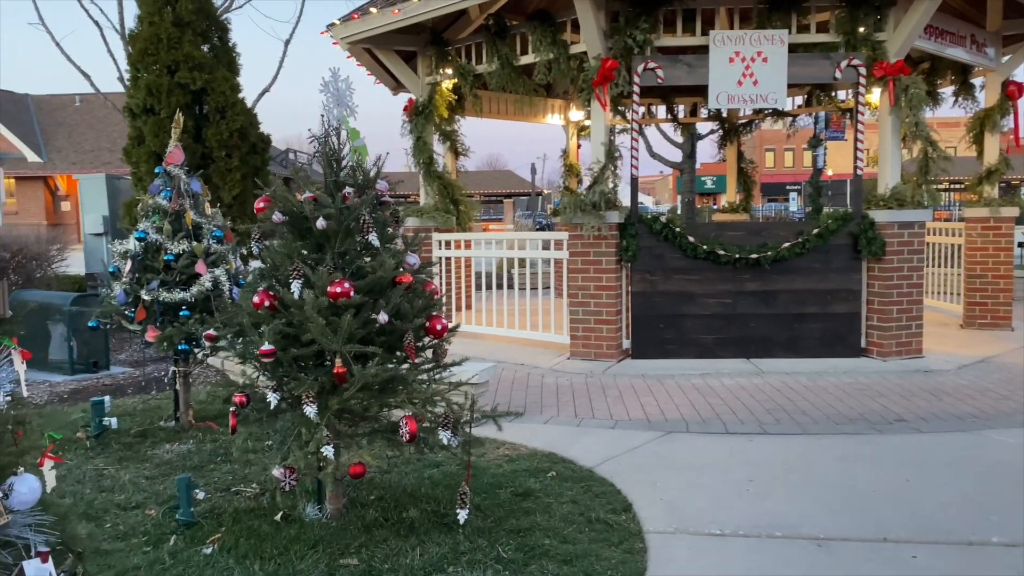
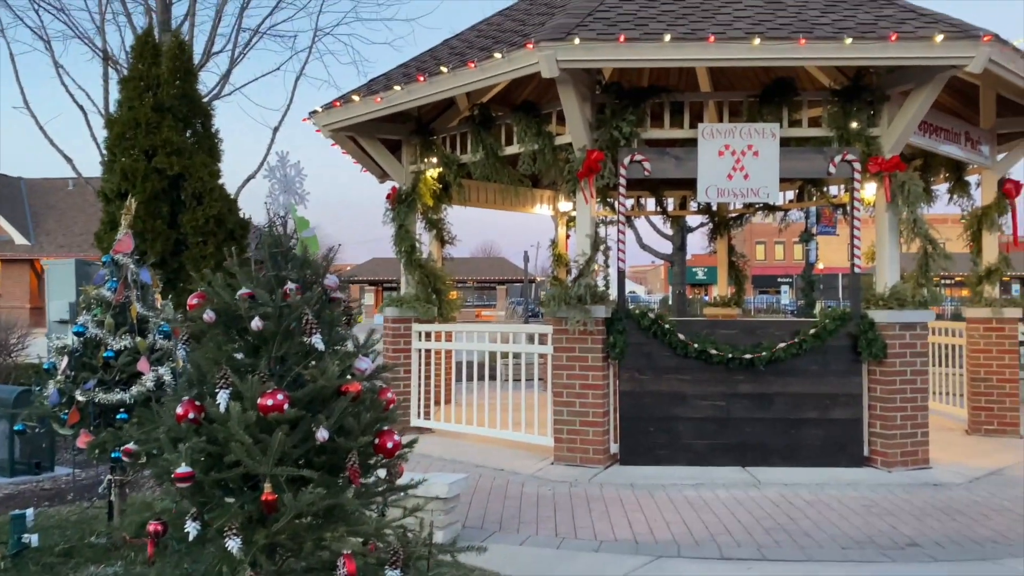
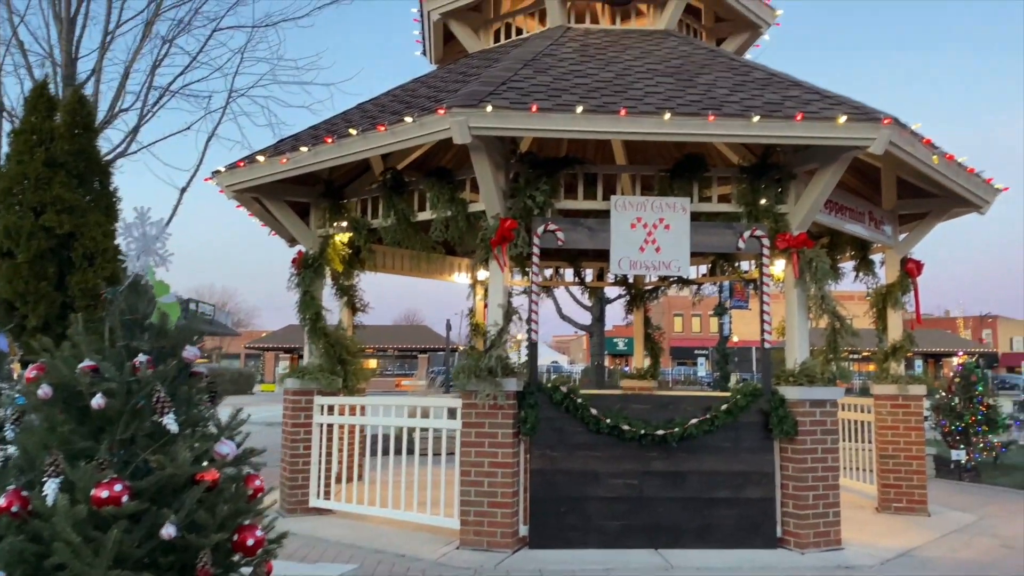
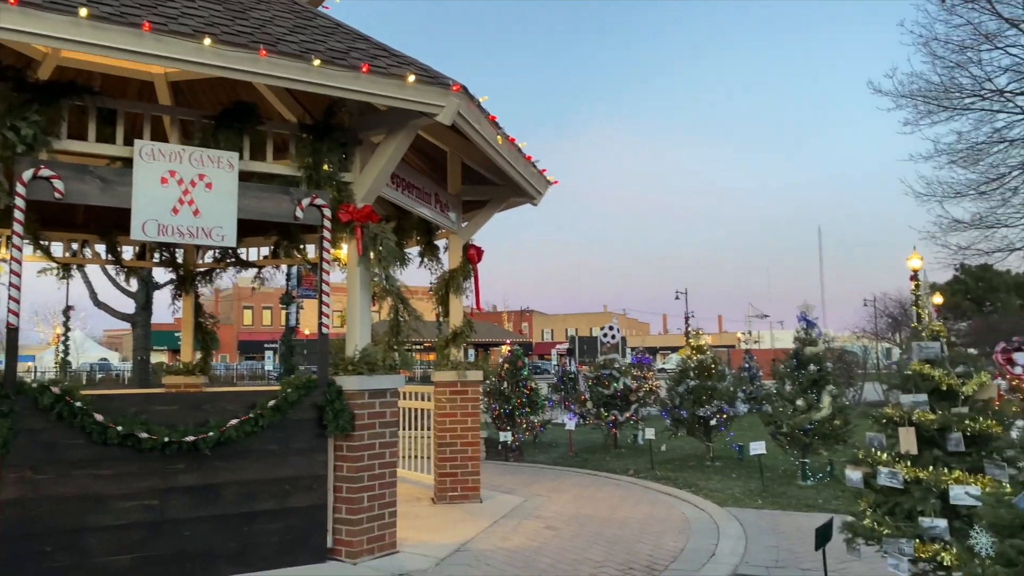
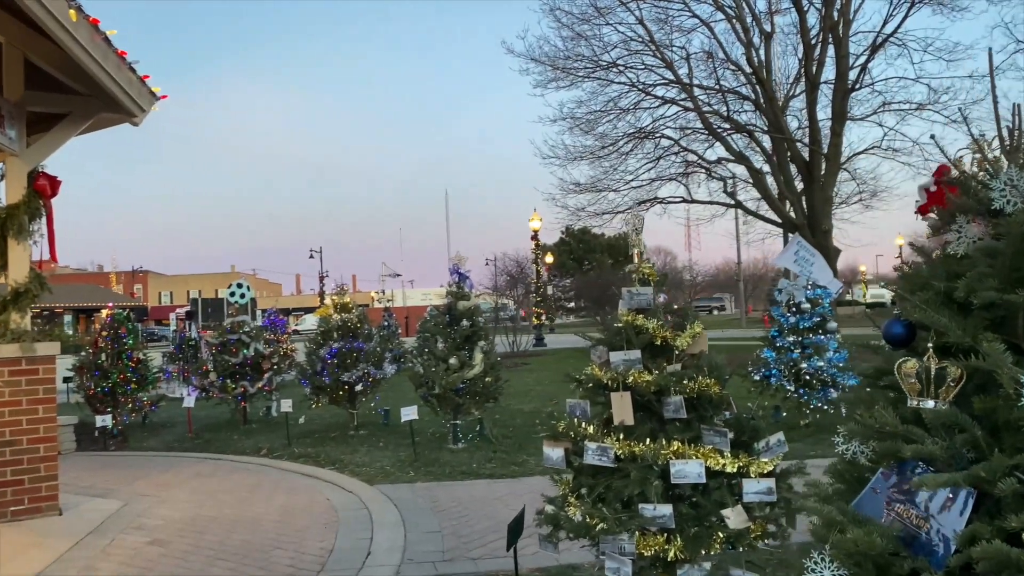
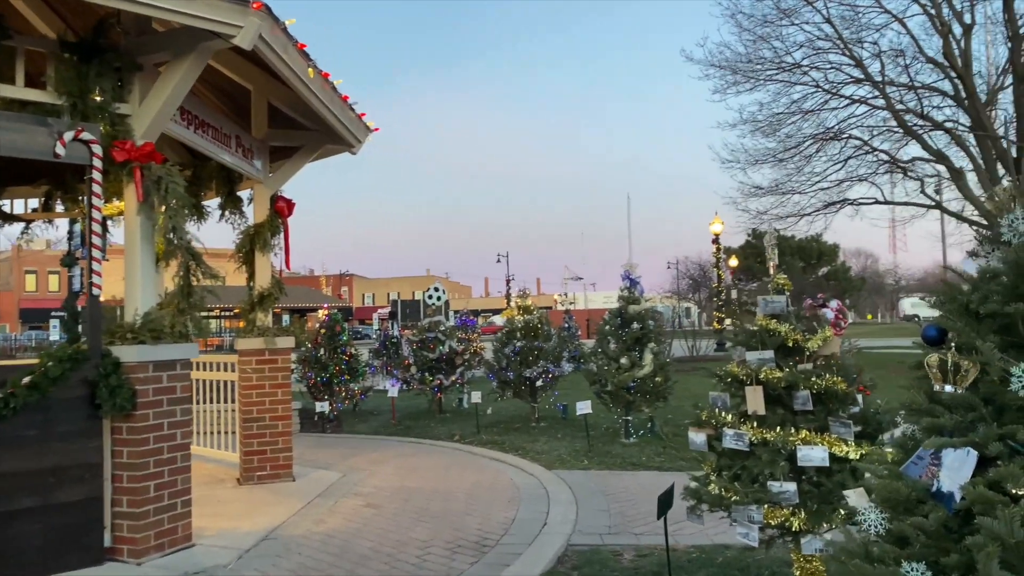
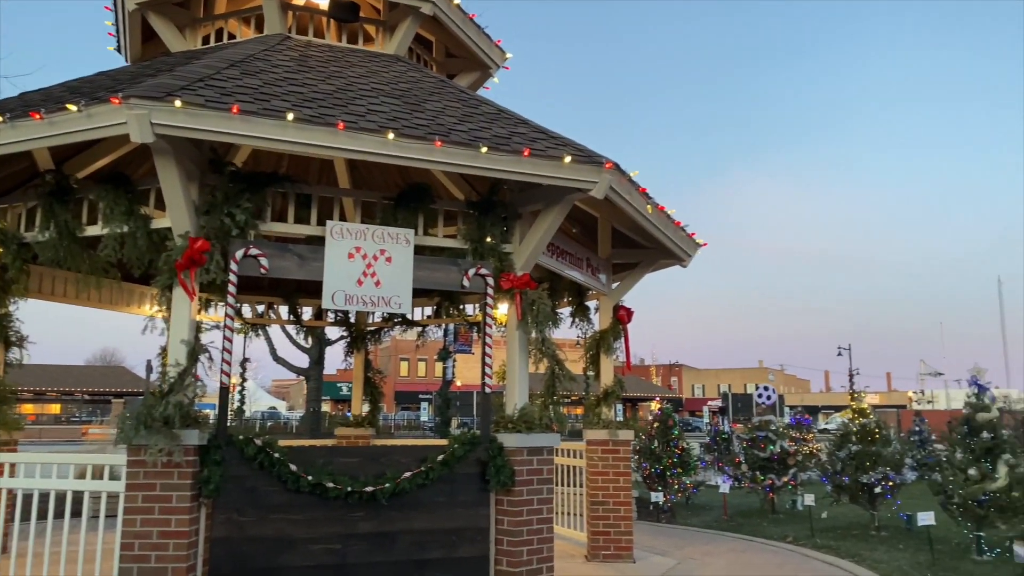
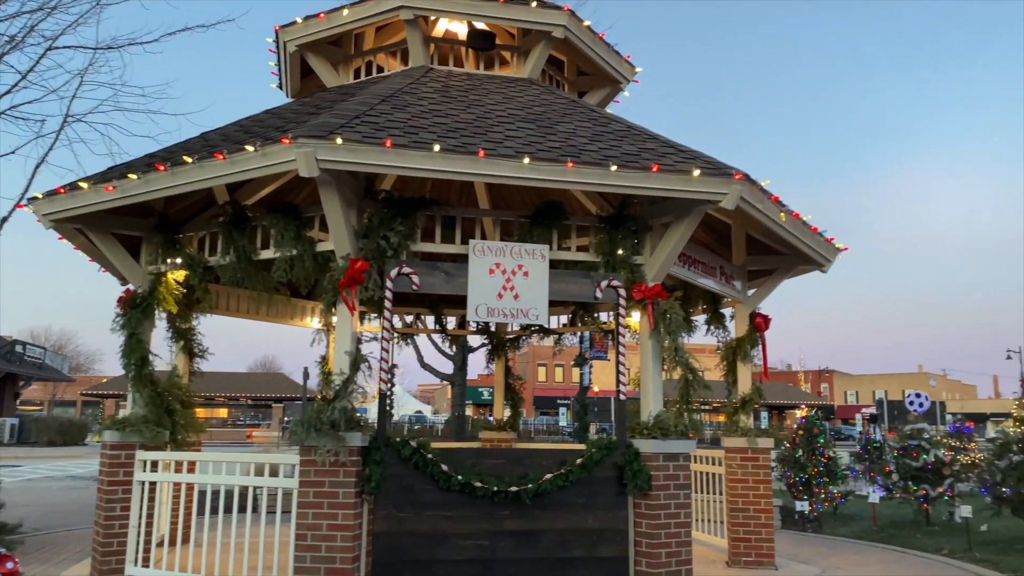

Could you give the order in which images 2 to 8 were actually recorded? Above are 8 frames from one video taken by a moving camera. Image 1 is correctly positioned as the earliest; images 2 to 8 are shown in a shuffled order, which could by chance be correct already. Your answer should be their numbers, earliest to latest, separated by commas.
2, 3, 8, 7, 4, 6, 5
